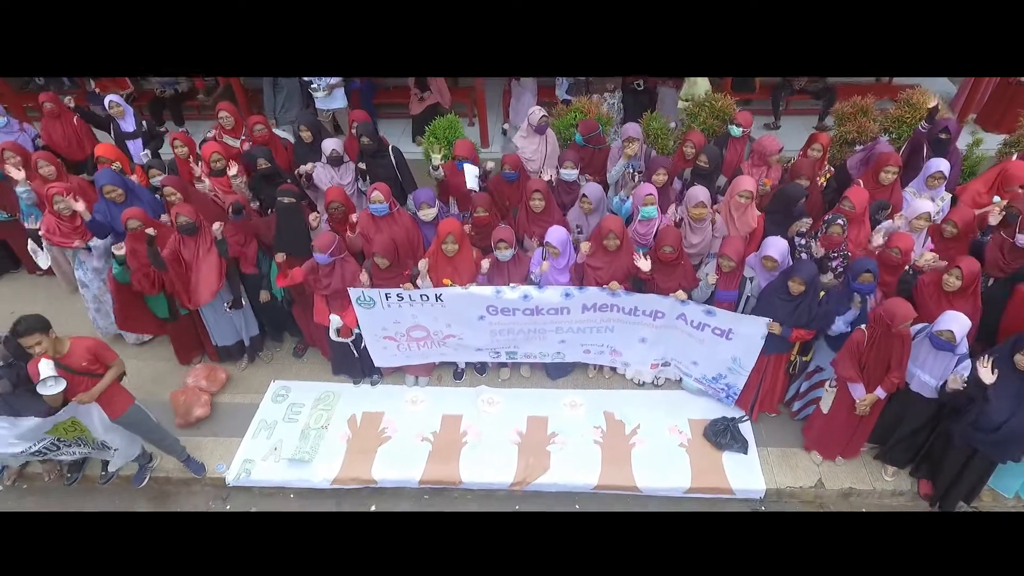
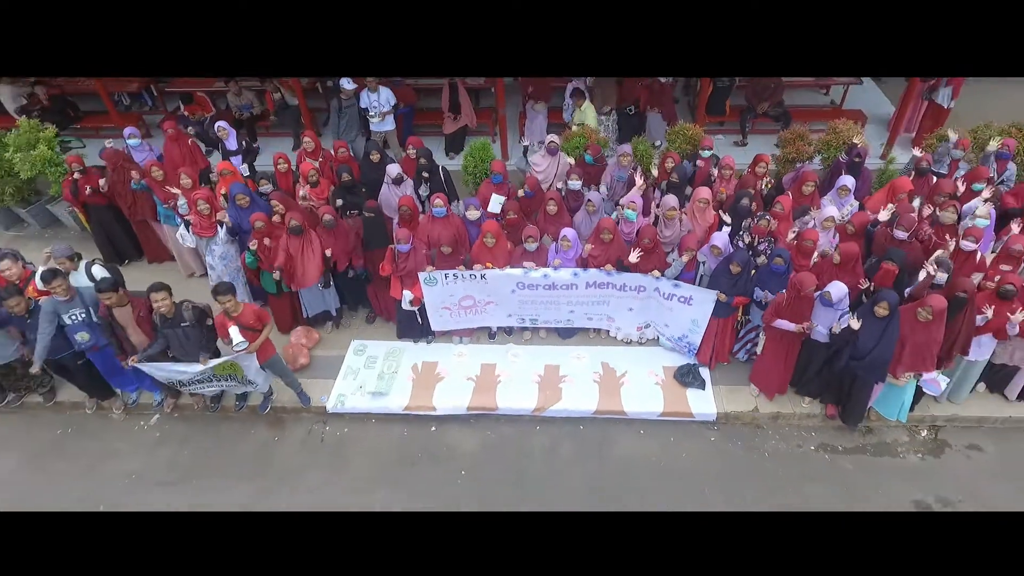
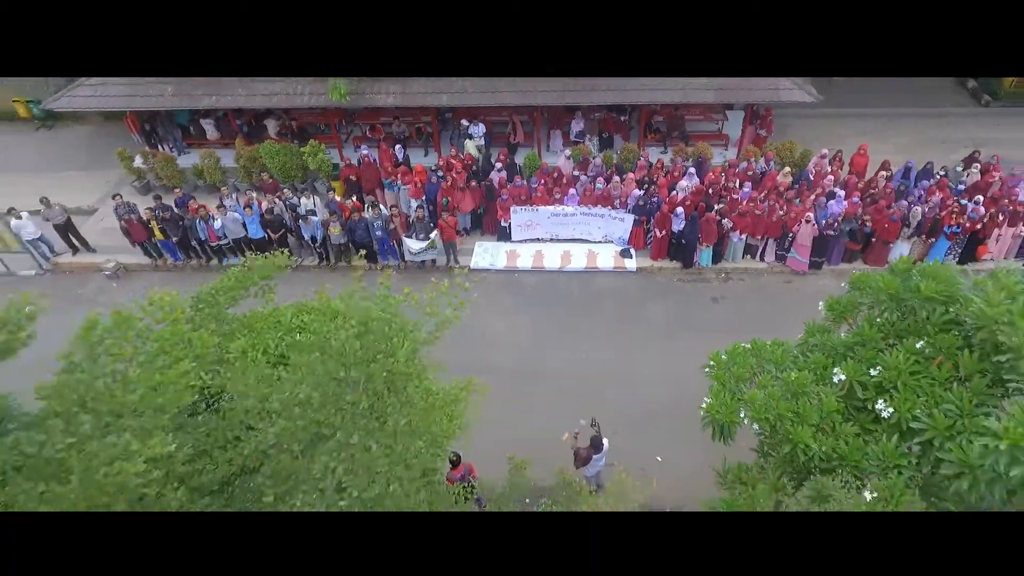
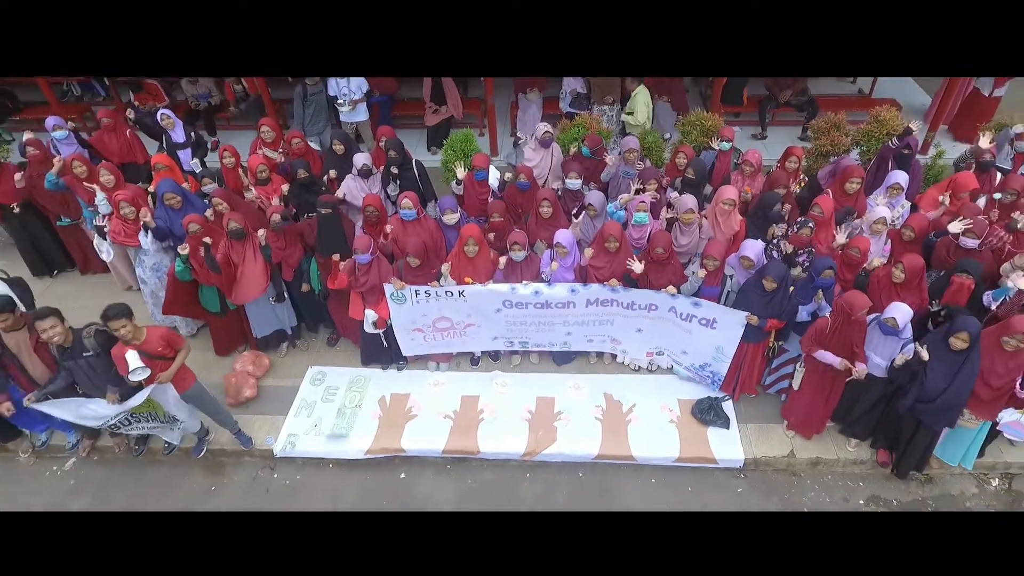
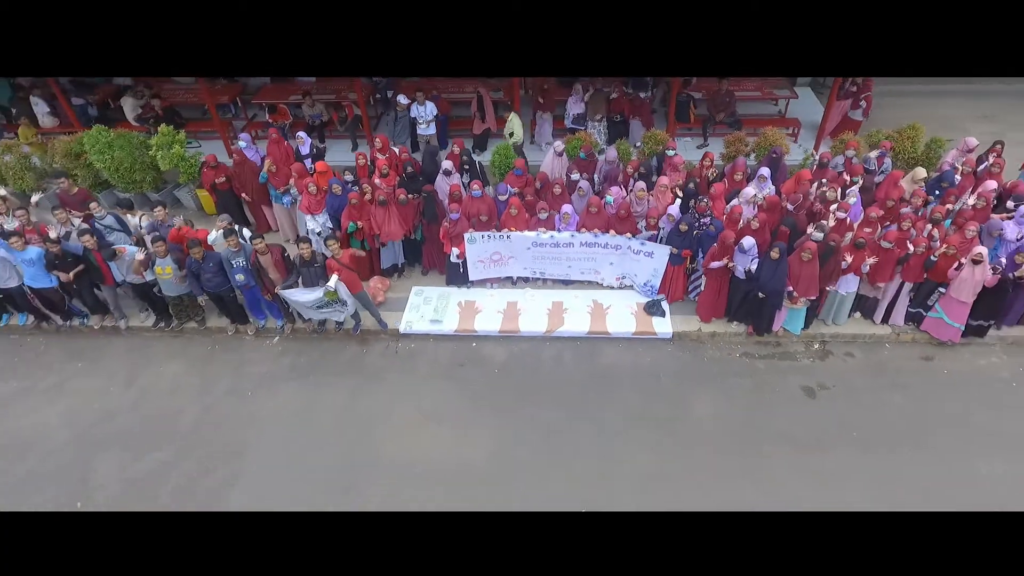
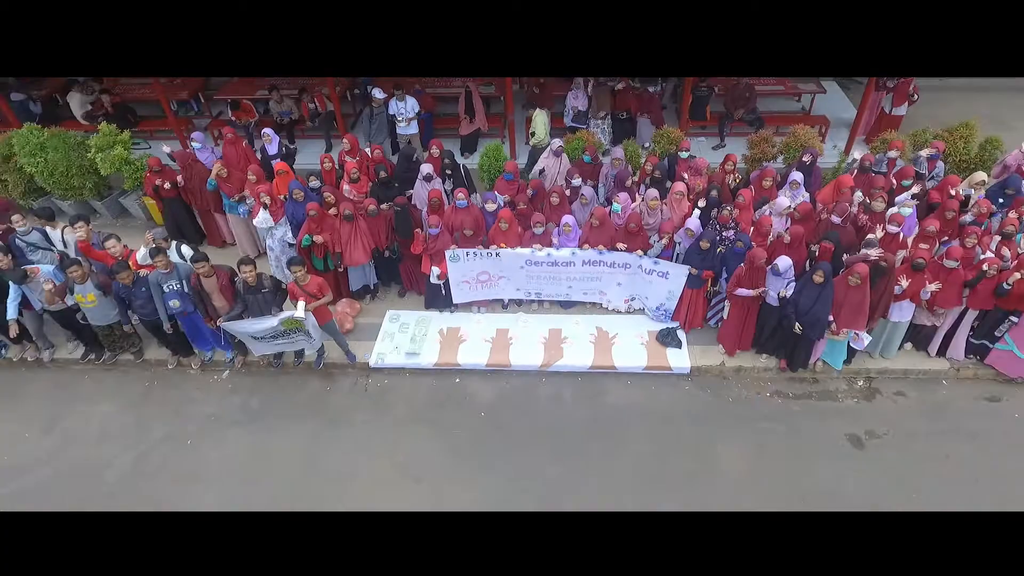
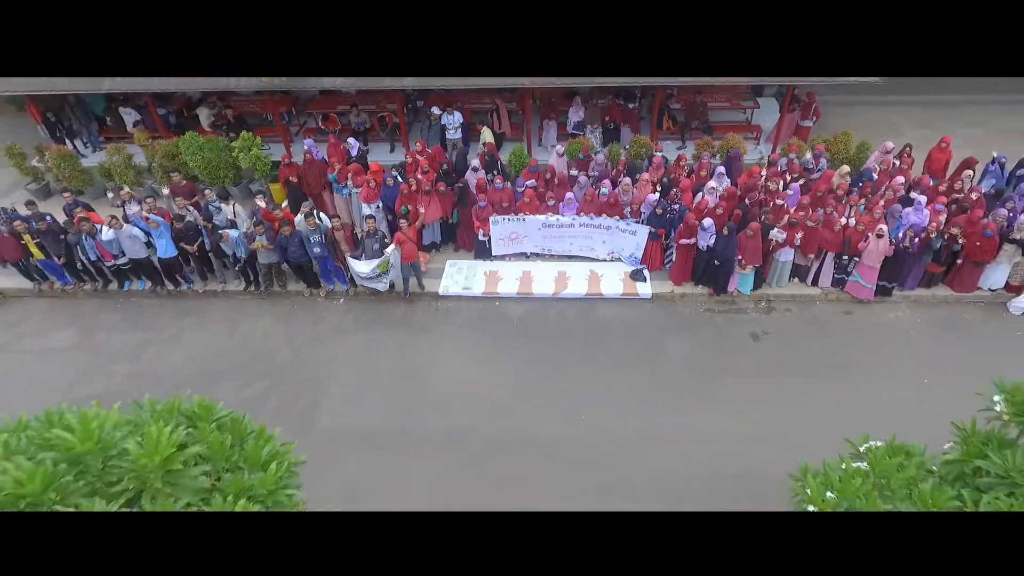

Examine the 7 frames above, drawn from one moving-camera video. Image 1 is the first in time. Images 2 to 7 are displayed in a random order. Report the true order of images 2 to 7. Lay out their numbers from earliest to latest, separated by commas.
4, 2, 6, 5, 7, 3
